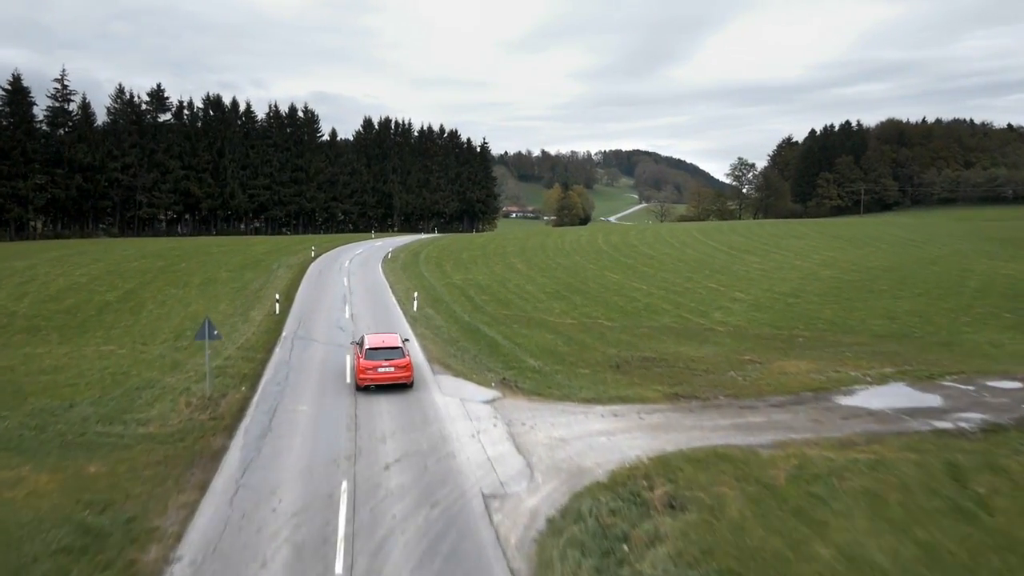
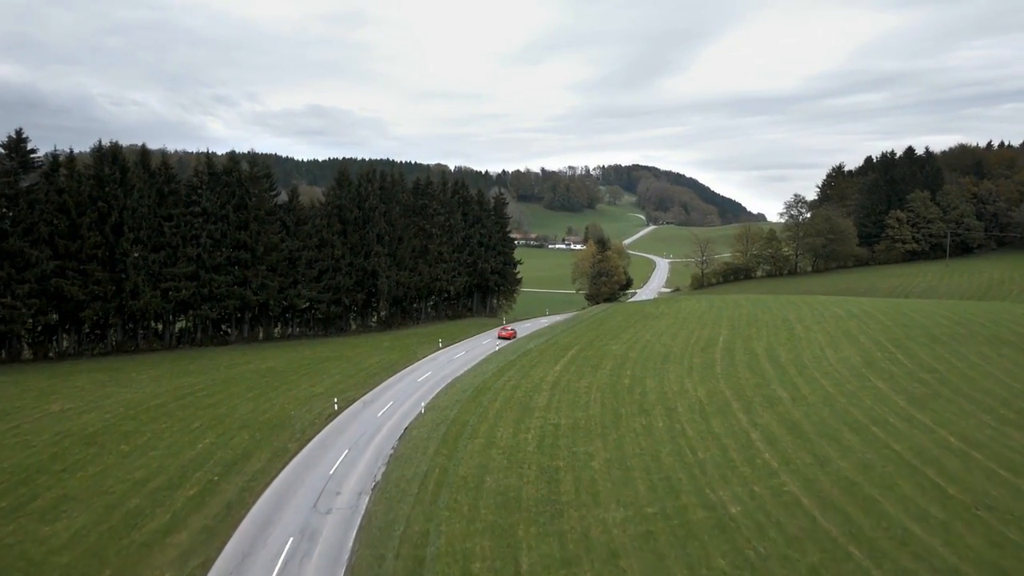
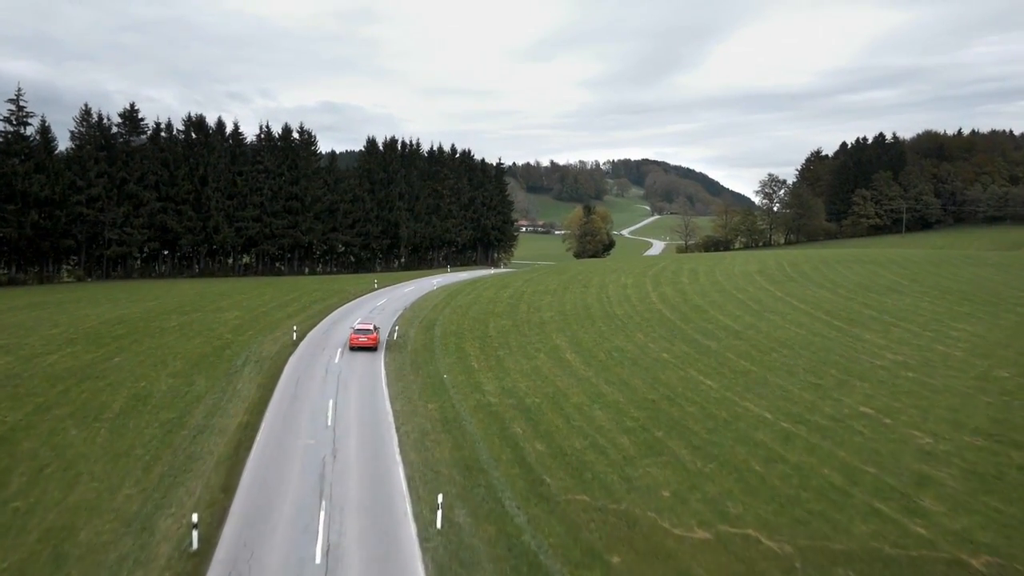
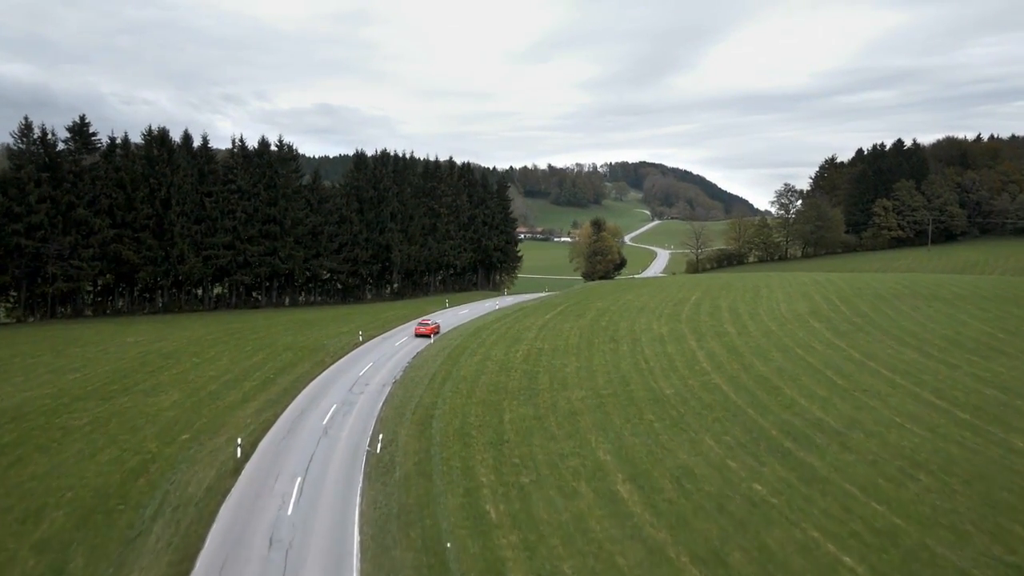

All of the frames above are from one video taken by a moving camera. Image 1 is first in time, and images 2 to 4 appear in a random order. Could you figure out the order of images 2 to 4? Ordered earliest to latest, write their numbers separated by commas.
3, 4, 2
